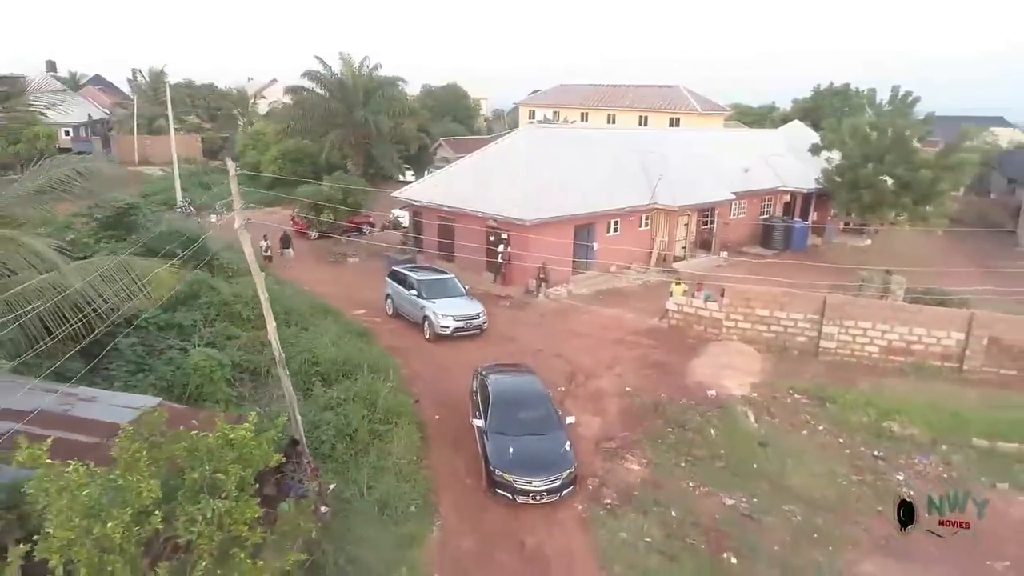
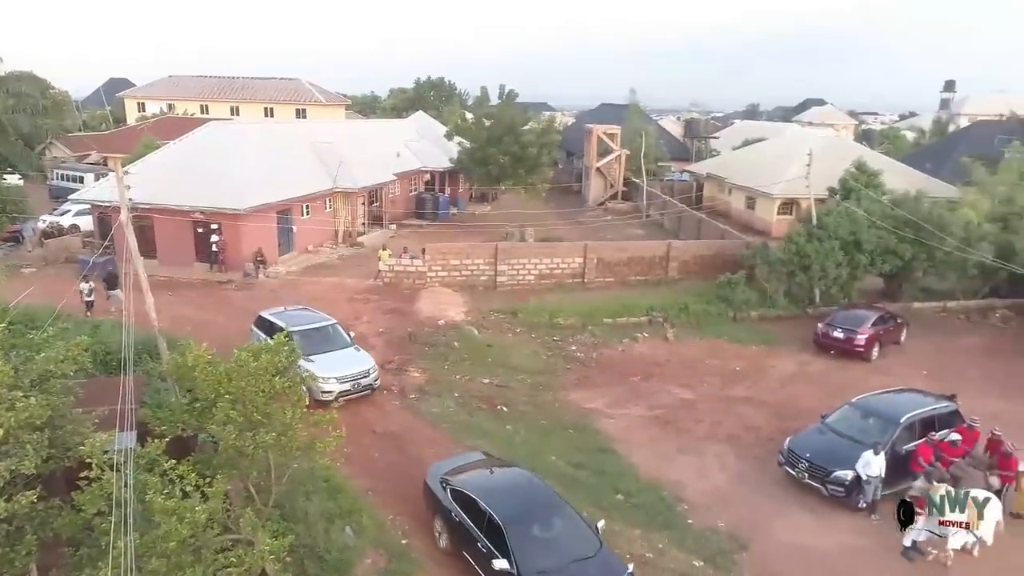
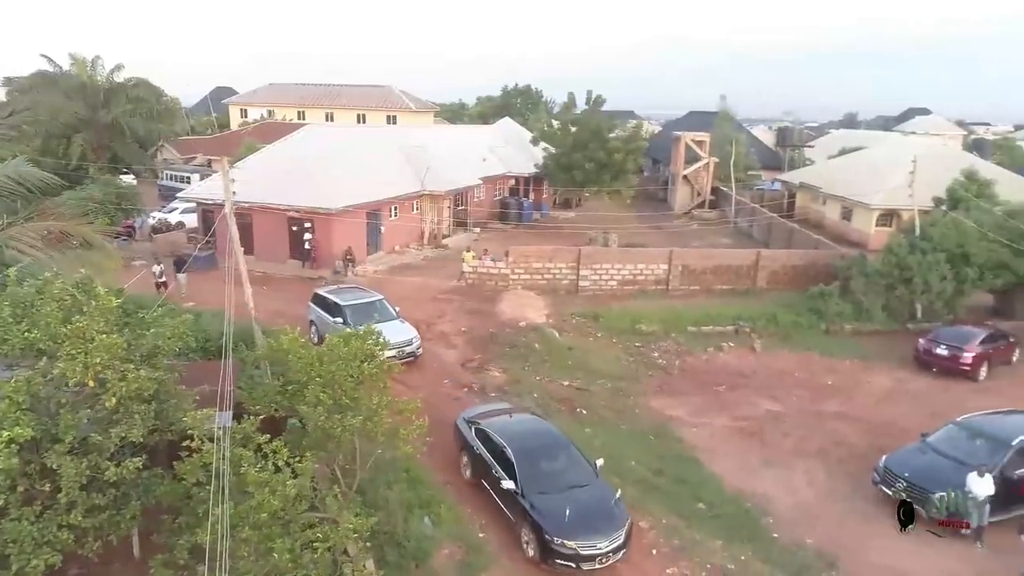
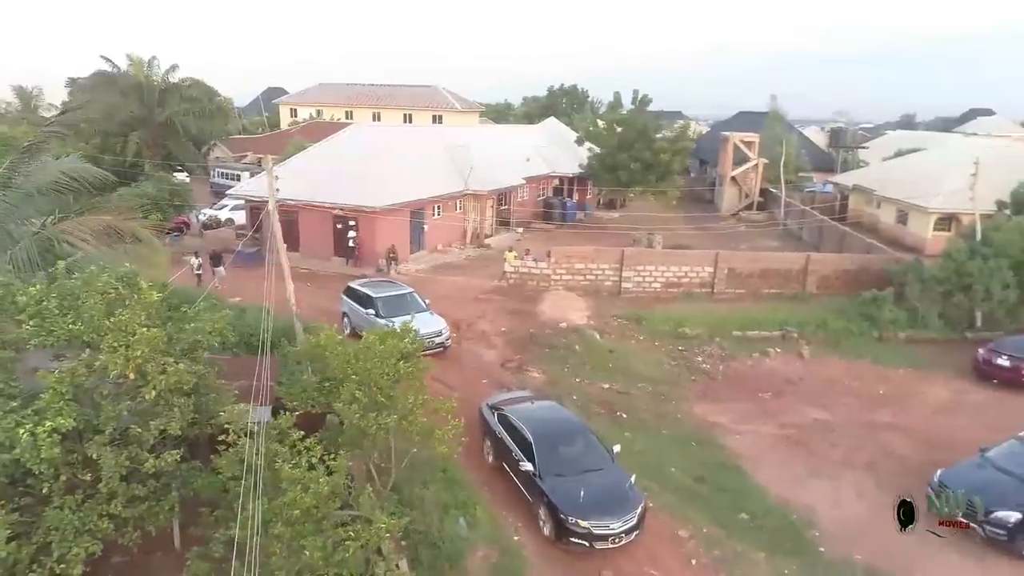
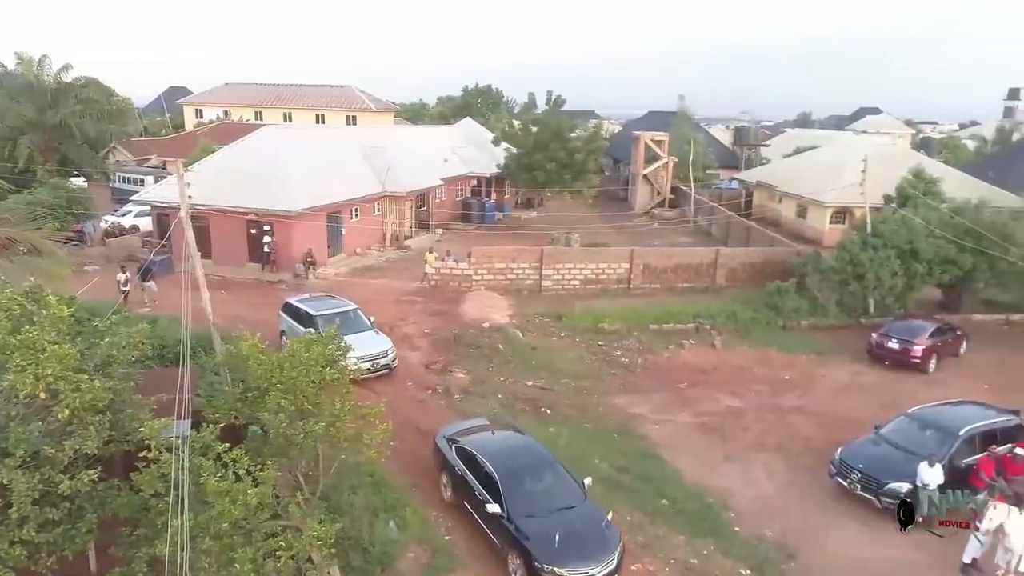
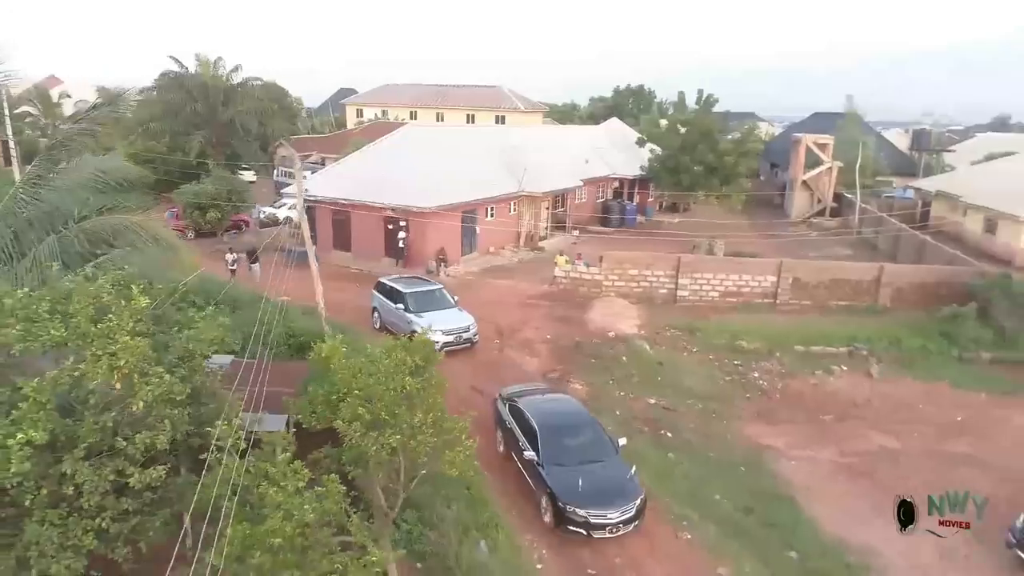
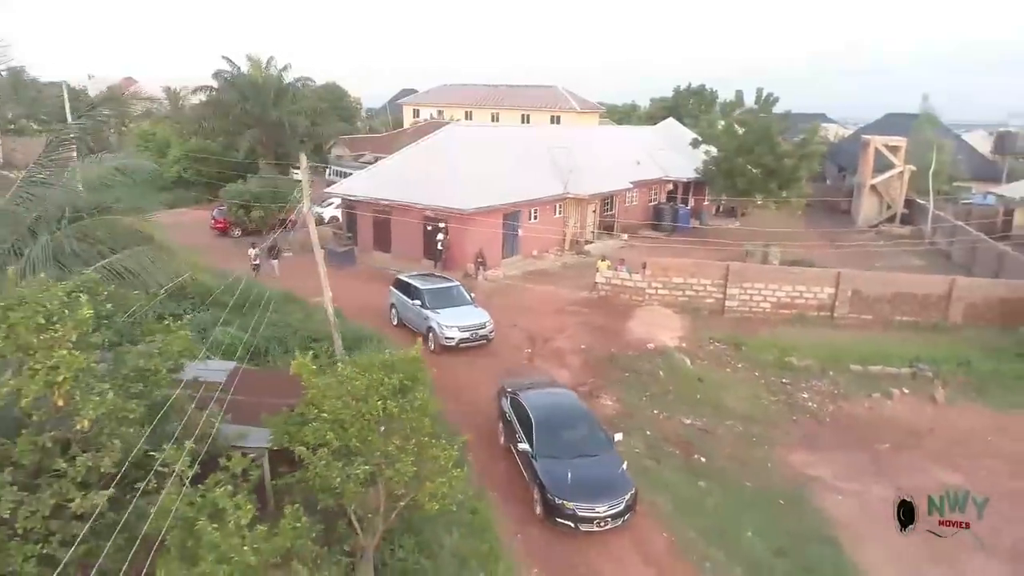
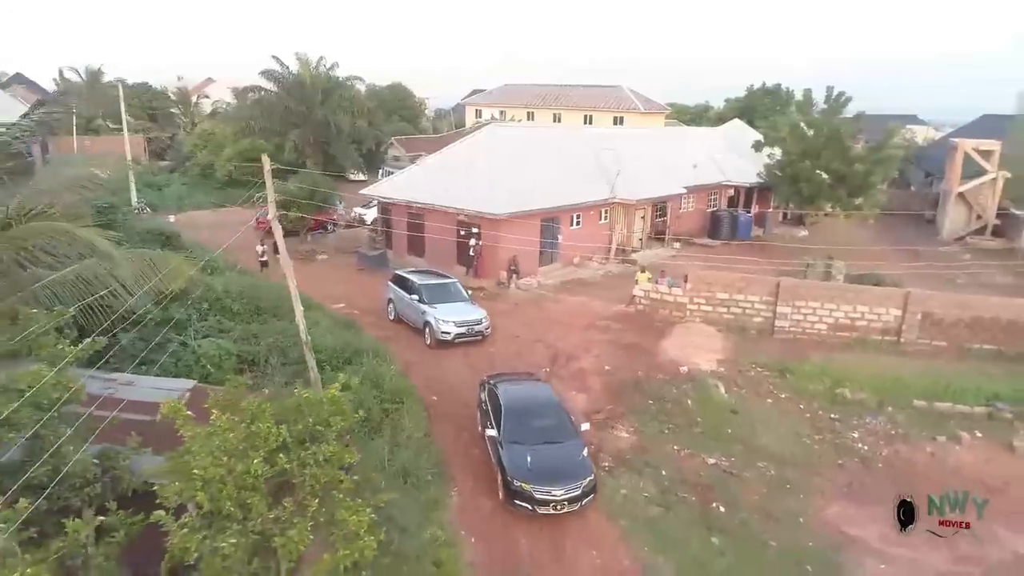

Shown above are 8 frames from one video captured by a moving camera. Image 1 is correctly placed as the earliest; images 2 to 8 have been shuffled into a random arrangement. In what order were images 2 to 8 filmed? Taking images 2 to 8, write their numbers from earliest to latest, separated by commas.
8, 7, 6, 4, 3, 5, 2
